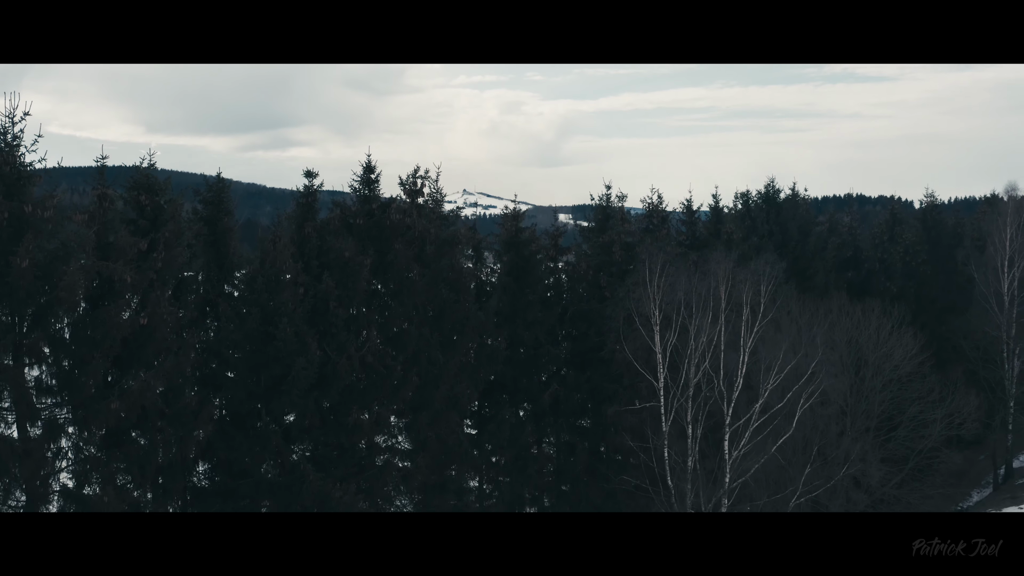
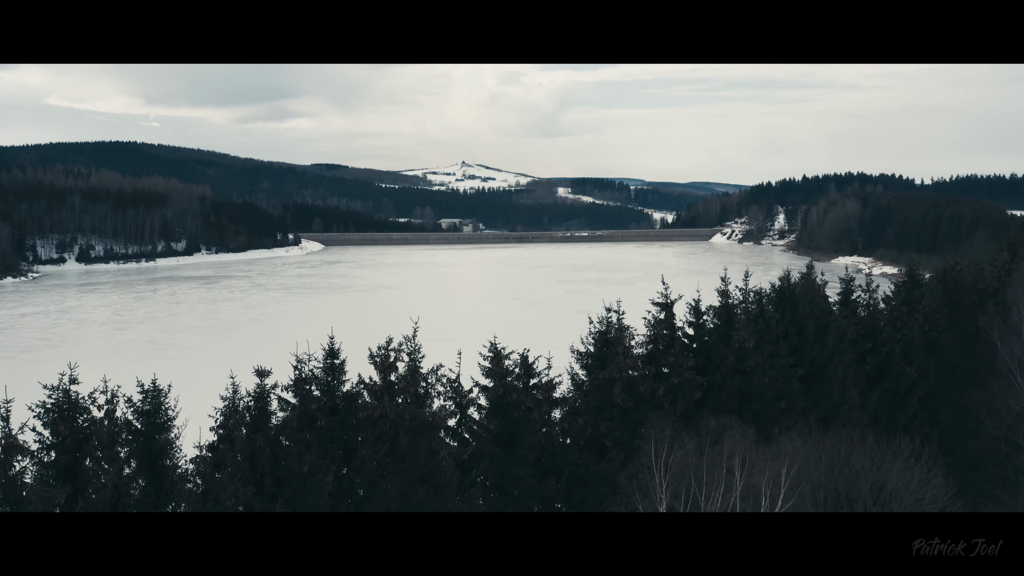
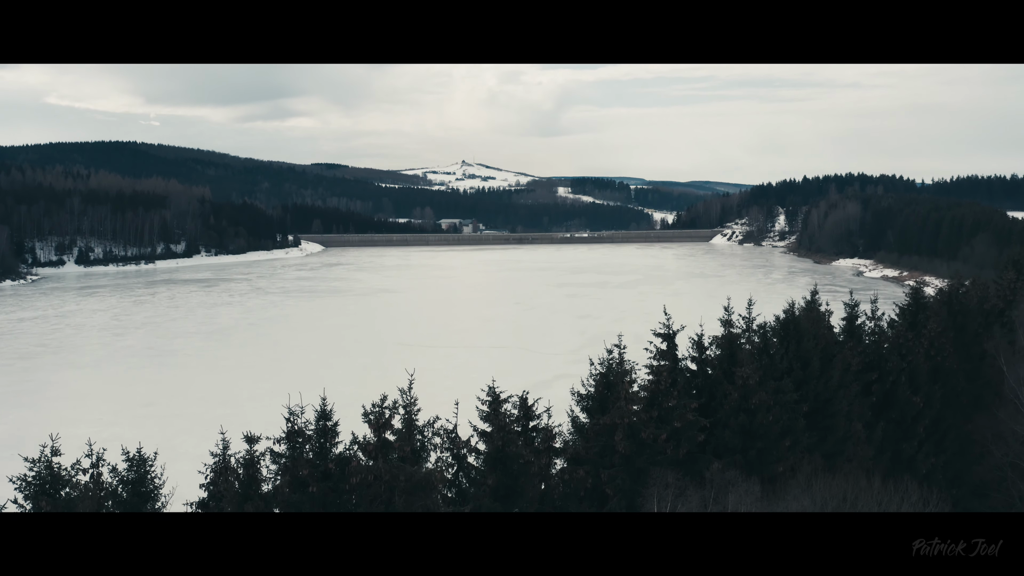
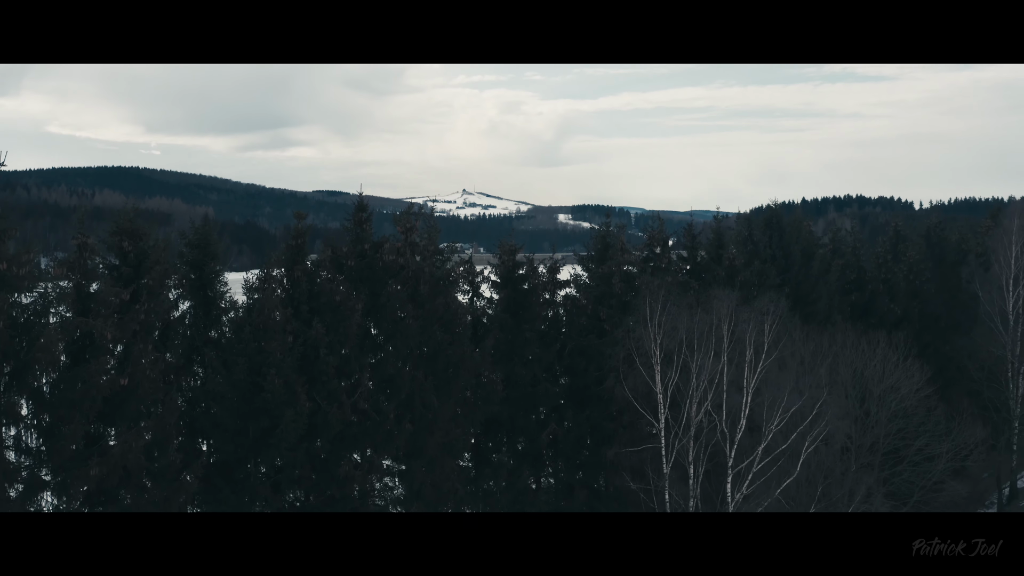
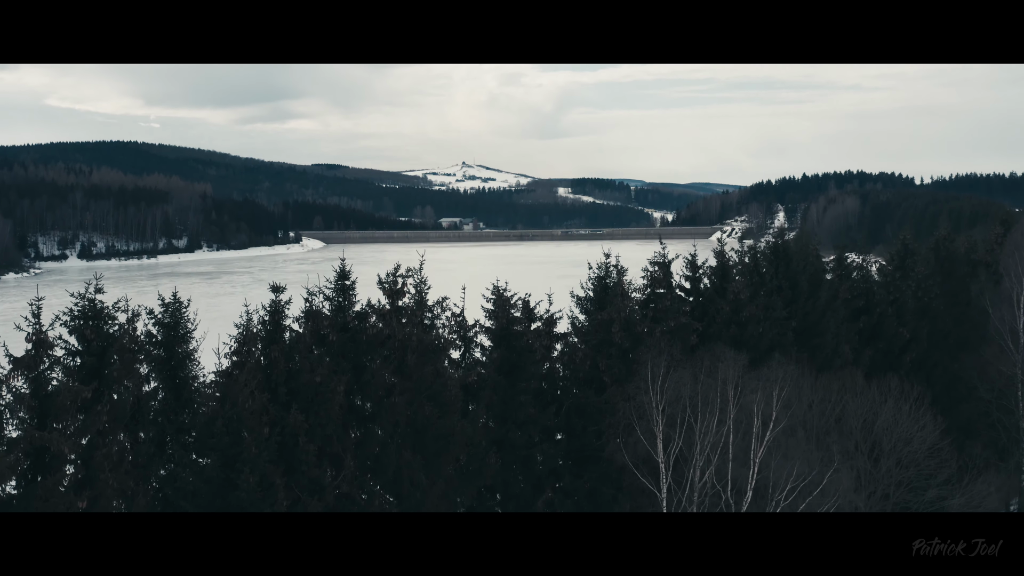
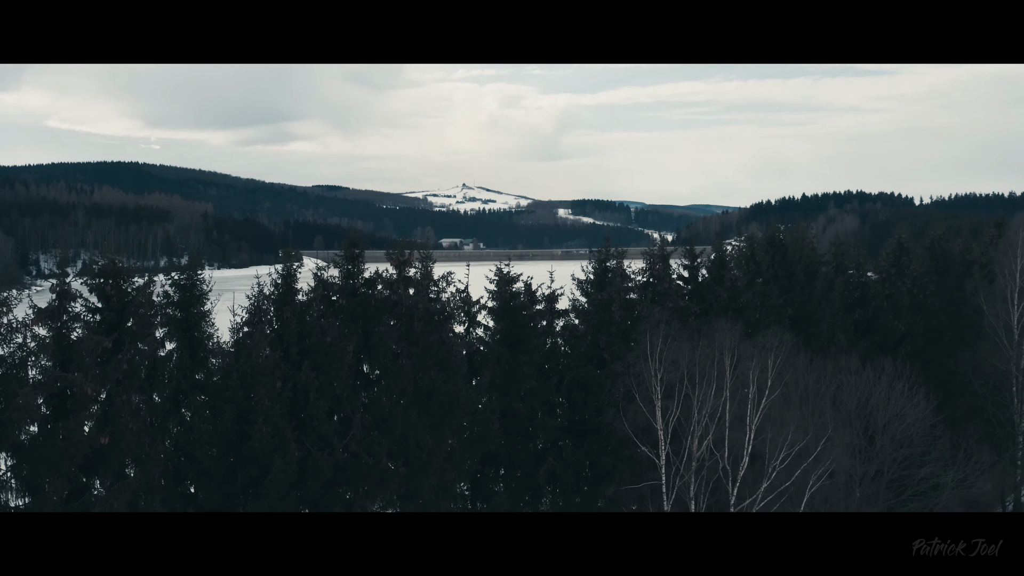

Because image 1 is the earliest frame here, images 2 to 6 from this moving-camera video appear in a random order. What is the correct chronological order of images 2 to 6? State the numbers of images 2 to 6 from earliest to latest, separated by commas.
4, 6, 5, 2, 3
